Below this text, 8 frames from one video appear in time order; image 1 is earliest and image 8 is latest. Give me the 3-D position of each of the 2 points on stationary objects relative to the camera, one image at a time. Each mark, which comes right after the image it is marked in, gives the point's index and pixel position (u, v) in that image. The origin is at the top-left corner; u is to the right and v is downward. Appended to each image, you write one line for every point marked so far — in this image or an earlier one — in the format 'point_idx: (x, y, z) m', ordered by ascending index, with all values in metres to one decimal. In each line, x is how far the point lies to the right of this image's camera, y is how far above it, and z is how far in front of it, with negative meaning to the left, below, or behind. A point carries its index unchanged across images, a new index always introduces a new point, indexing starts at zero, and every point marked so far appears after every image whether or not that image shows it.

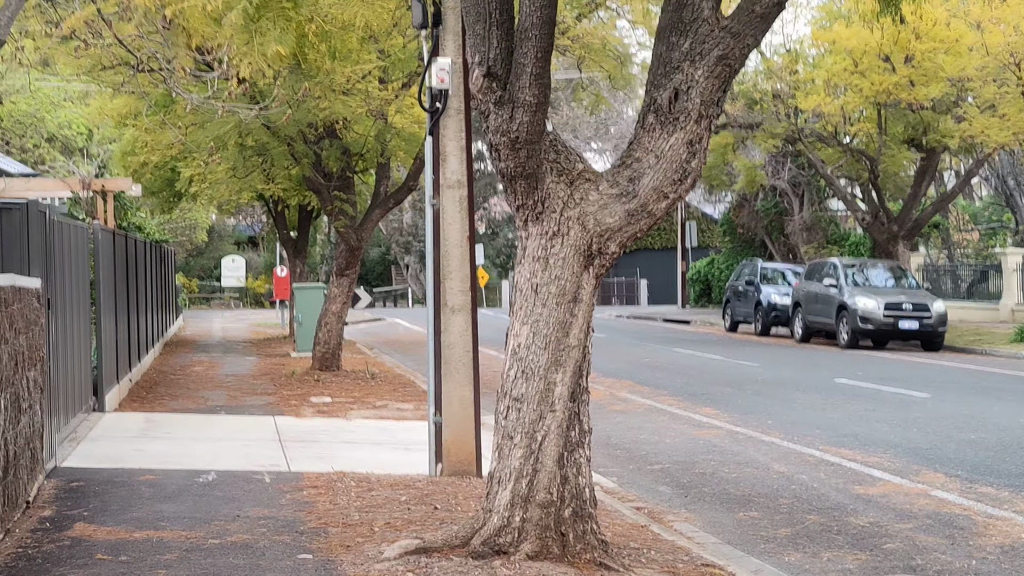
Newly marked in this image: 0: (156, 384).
0: (-2.8, -0.8, +14.2) m
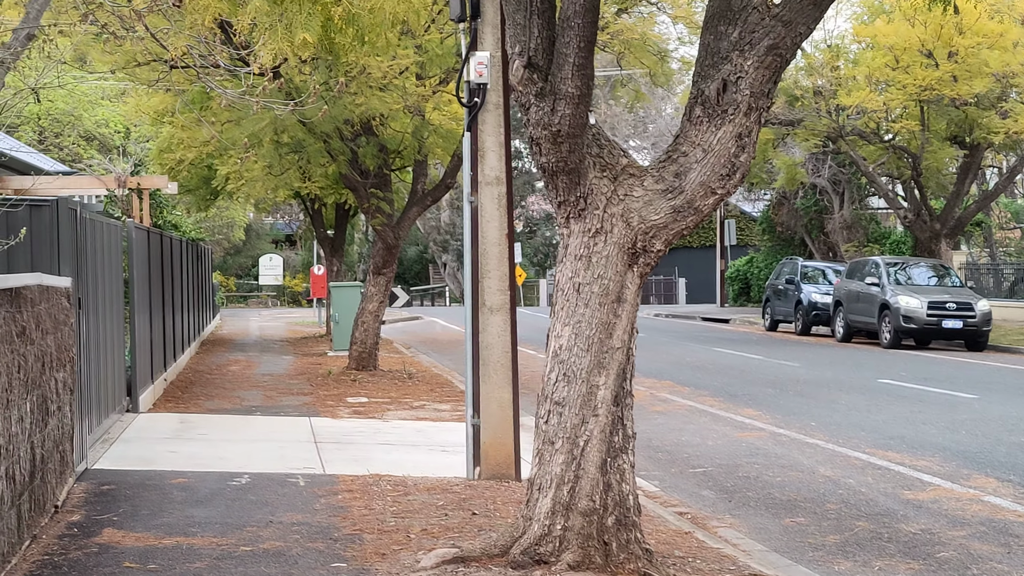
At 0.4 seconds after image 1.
0: (-2.5, -0.7, +14.0) m
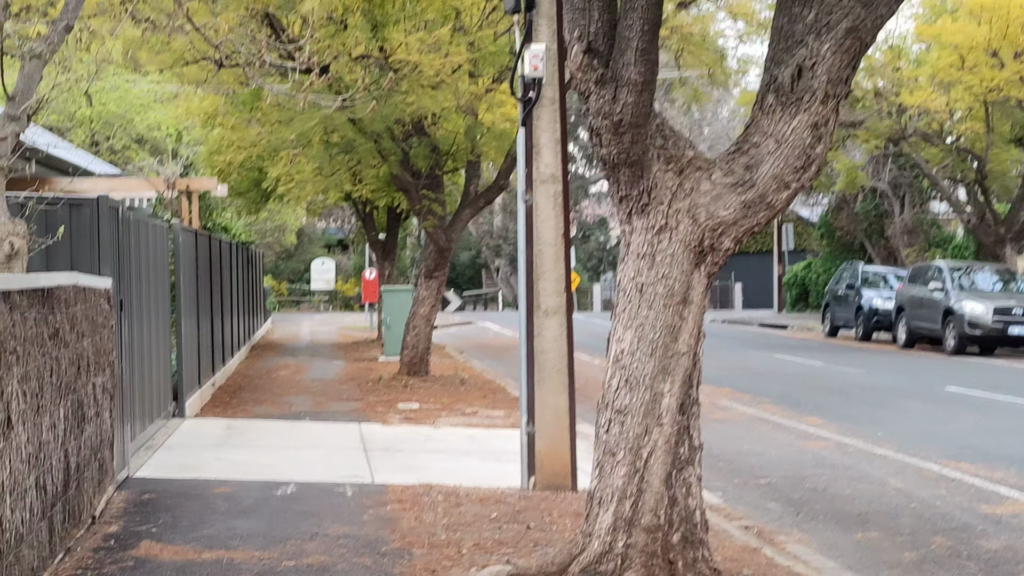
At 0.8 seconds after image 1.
0: (-2.1, -0.8, +13.8) m
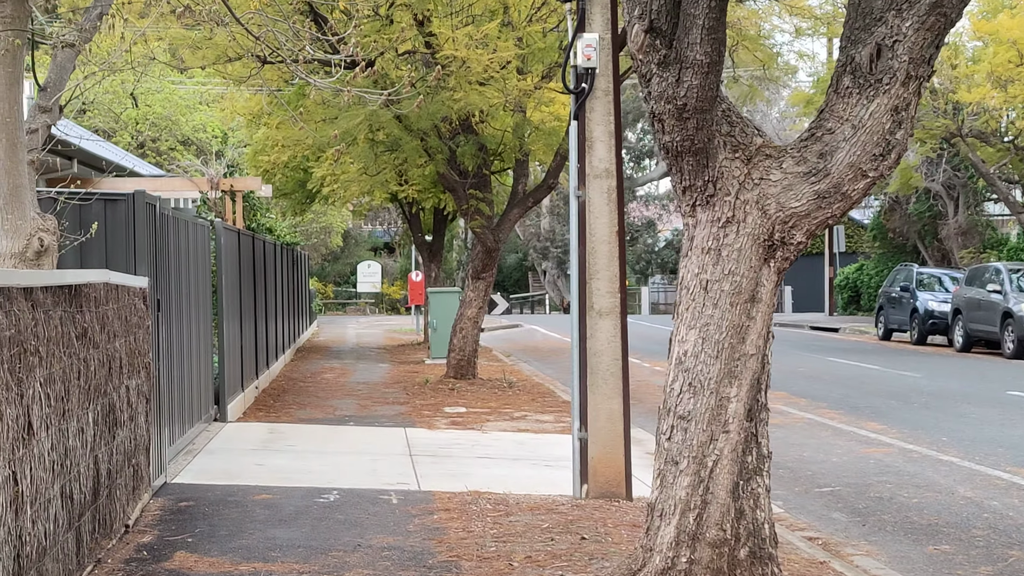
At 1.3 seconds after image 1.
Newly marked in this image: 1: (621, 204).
0: (-1.7, -0.8, +13.5) m
1: (+0.4, +0.3, +7.0) m
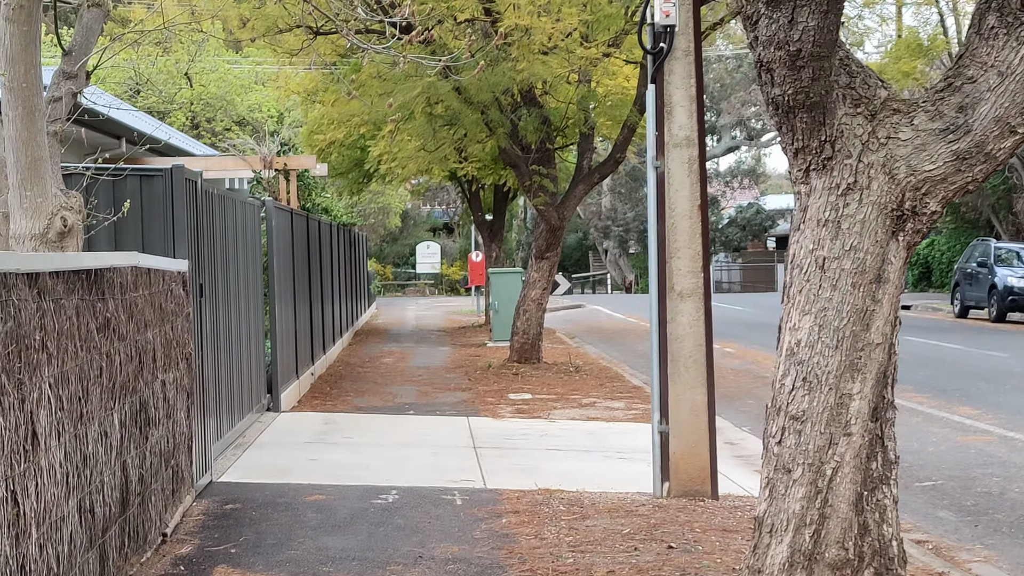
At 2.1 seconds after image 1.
0: (-1.2, -0.7, +13.0) m
1: (+0.7, +0.4, +6.4) m
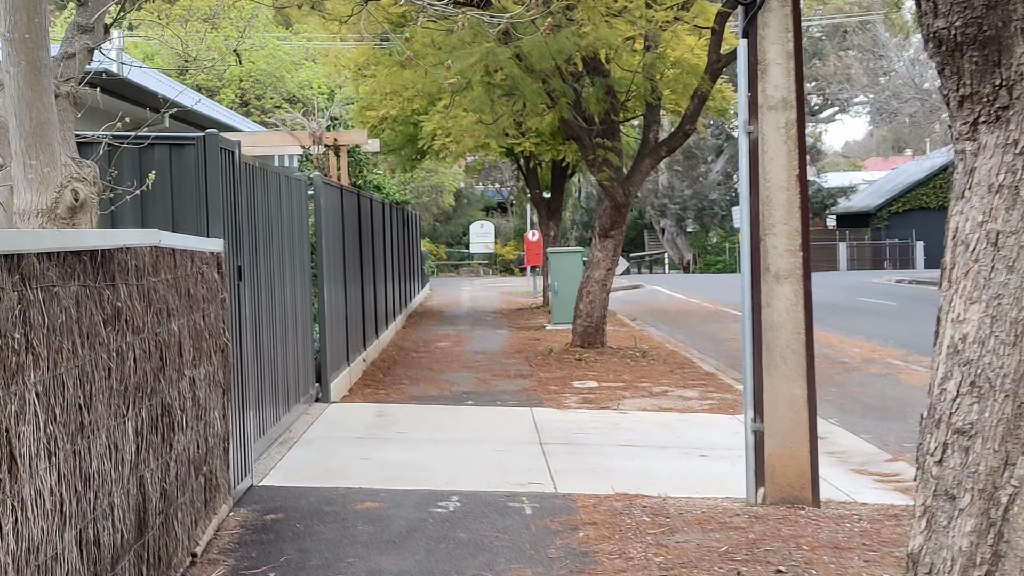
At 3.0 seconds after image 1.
0: (-0.8, -0.5, +12.3) m
1: (+0.9, +0.5, +5.7) m
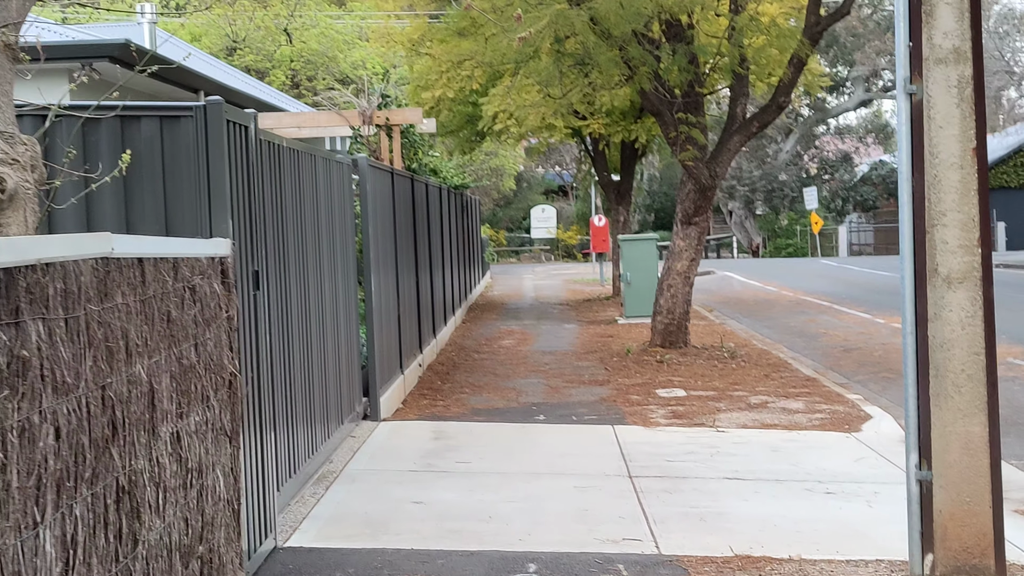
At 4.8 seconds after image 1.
0: (-0.4, -0.5, +11.1) m
1: (+1.1, +0.5, +4.3) m
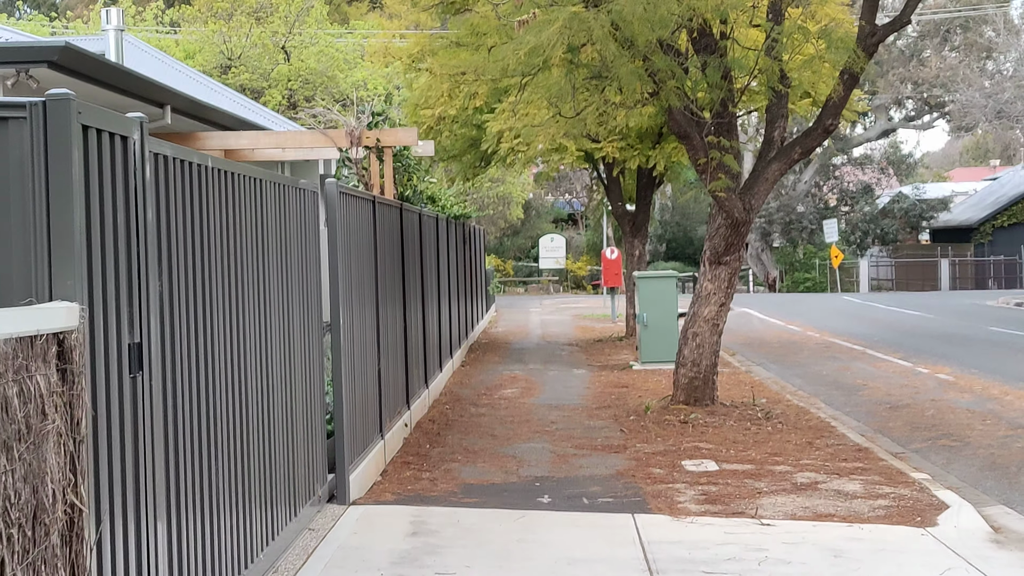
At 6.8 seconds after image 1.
0: (-0.3, -0.7, +9.6) m
1: (+1.1, +0.3, +2.9) m
